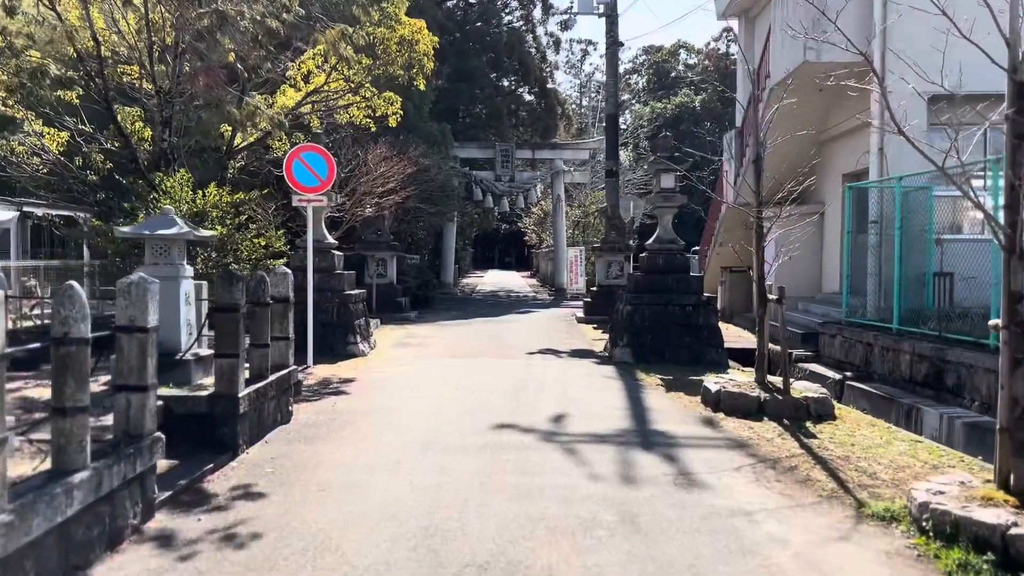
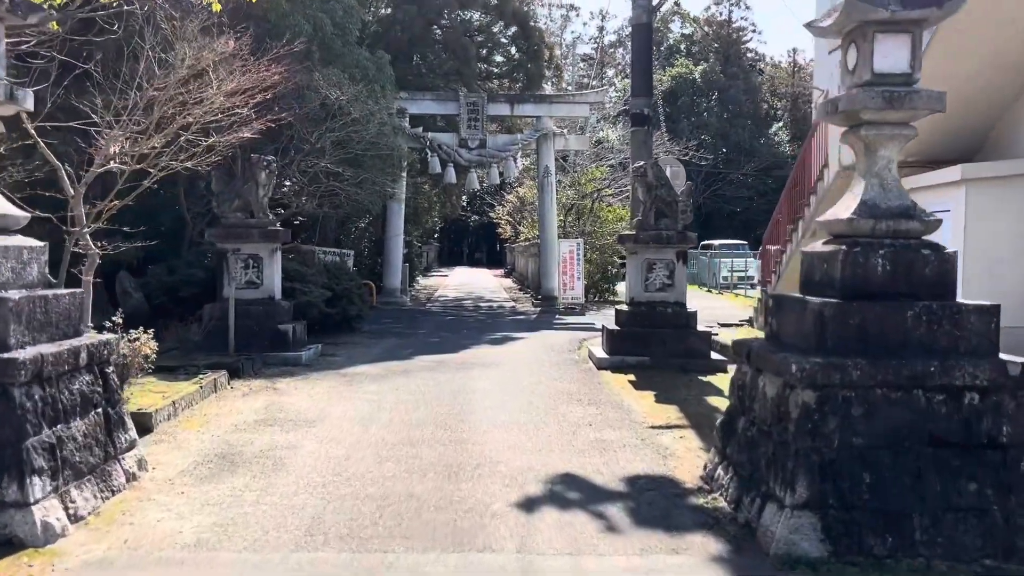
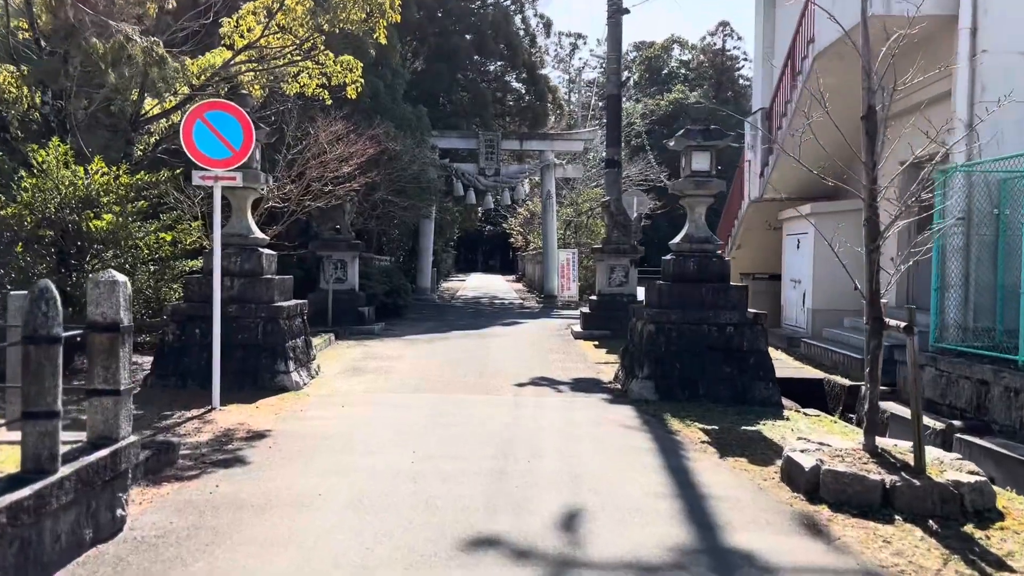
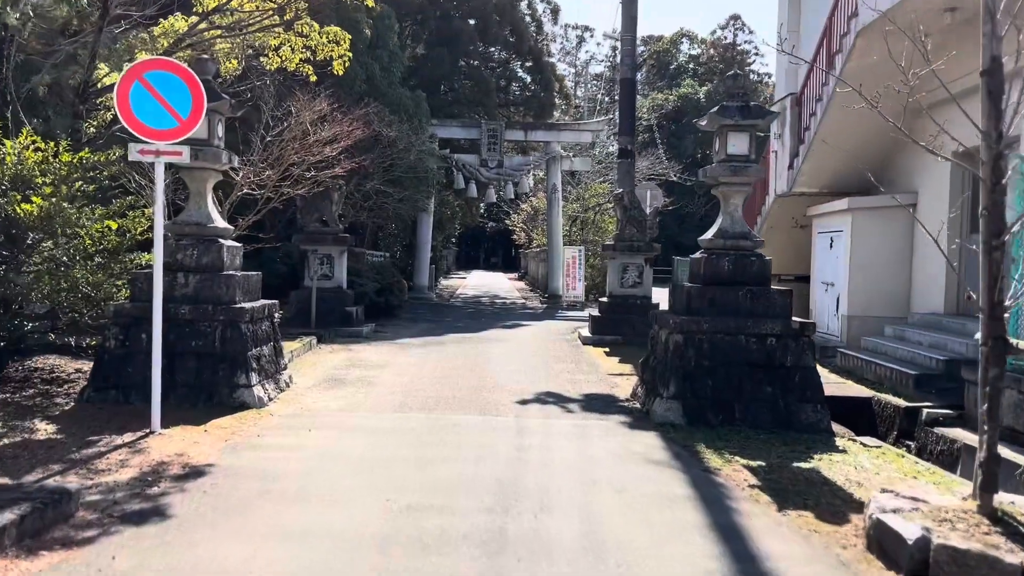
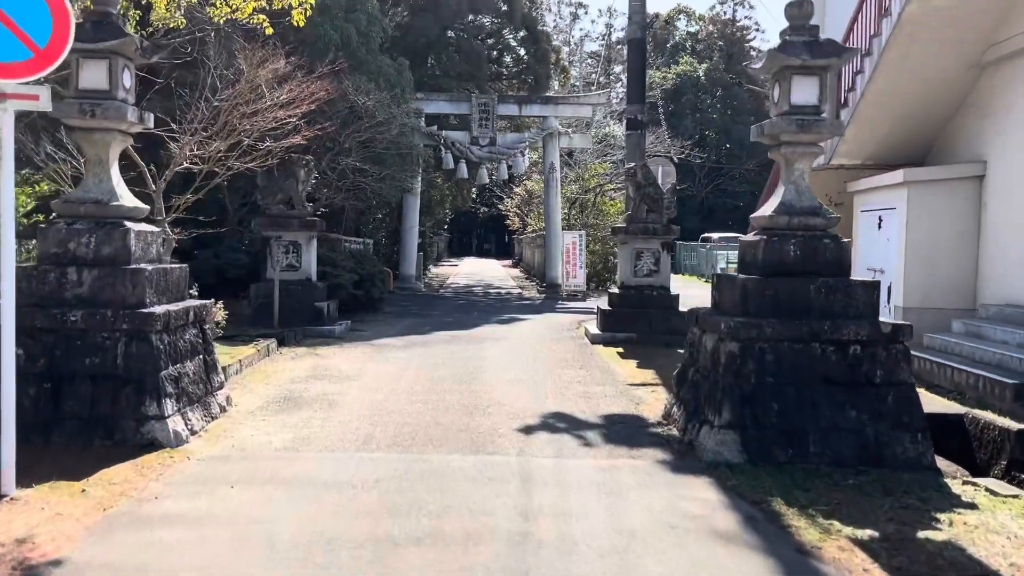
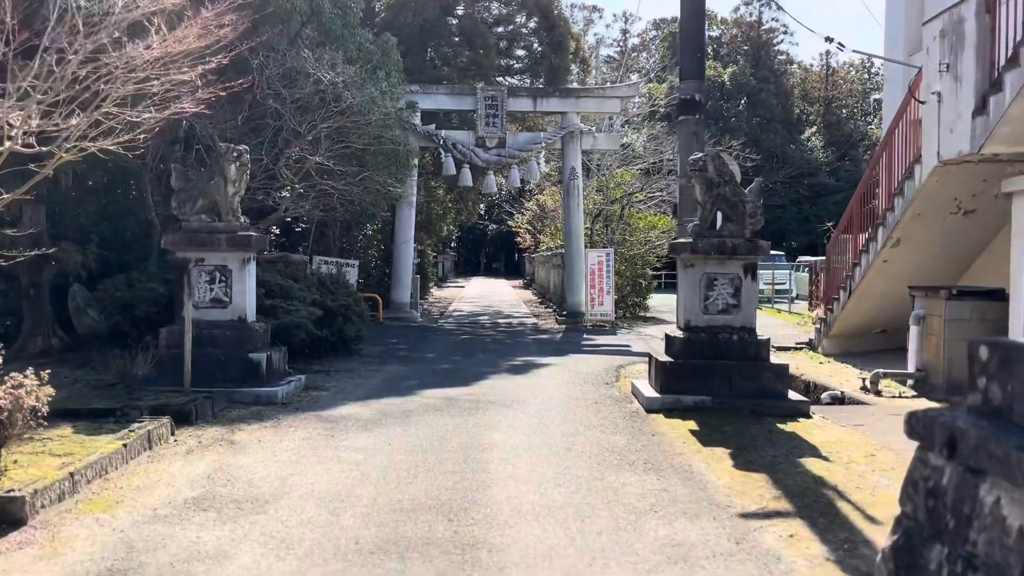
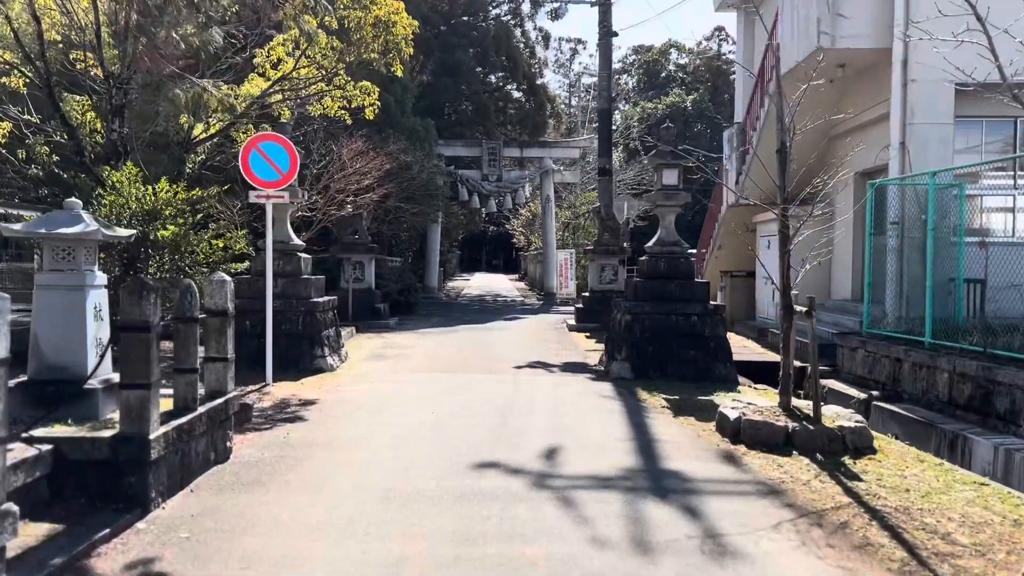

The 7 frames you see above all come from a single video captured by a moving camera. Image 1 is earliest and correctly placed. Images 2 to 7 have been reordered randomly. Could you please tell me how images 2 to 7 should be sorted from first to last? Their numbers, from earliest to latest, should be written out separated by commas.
7, 3, 4, 5, 2, 6
